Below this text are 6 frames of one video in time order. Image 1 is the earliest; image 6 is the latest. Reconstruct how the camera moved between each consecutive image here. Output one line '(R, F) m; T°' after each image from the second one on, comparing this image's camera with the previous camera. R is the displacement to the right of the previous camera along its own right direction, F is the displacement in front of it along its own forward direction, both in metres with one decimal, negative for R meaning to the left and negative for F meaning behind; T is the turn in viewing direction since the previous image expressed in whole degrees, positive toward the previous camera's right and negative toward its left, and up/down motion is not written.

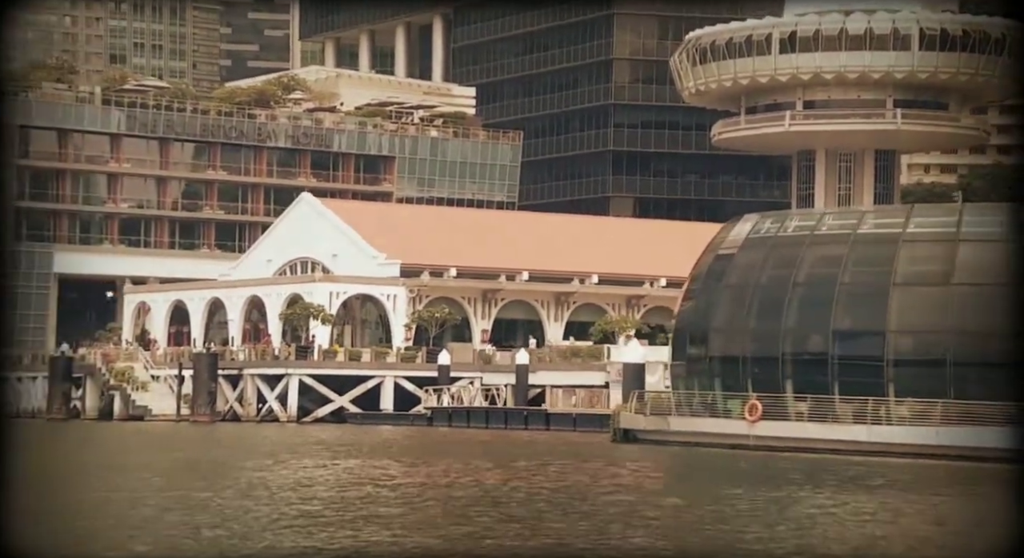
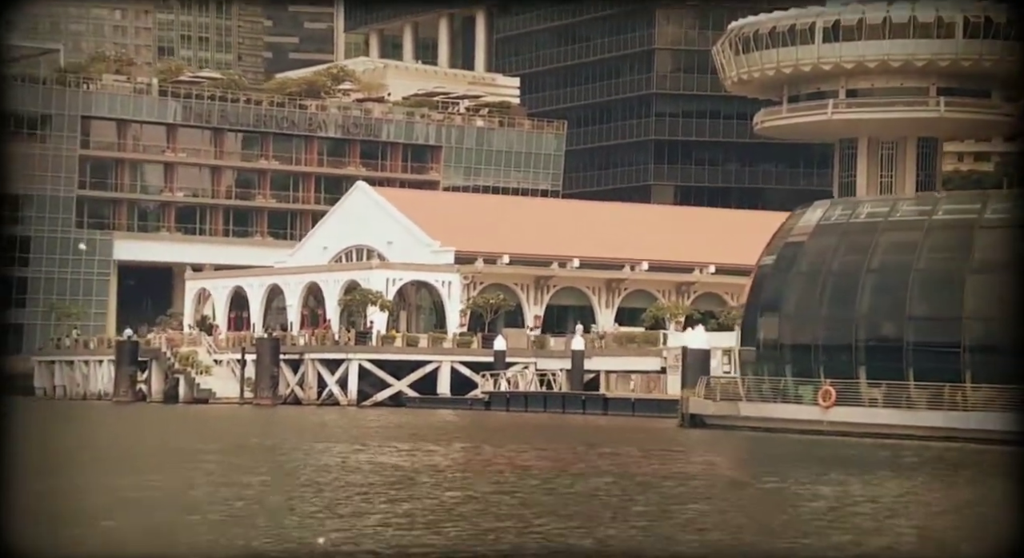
(-2.3, -1.3) m; 0°
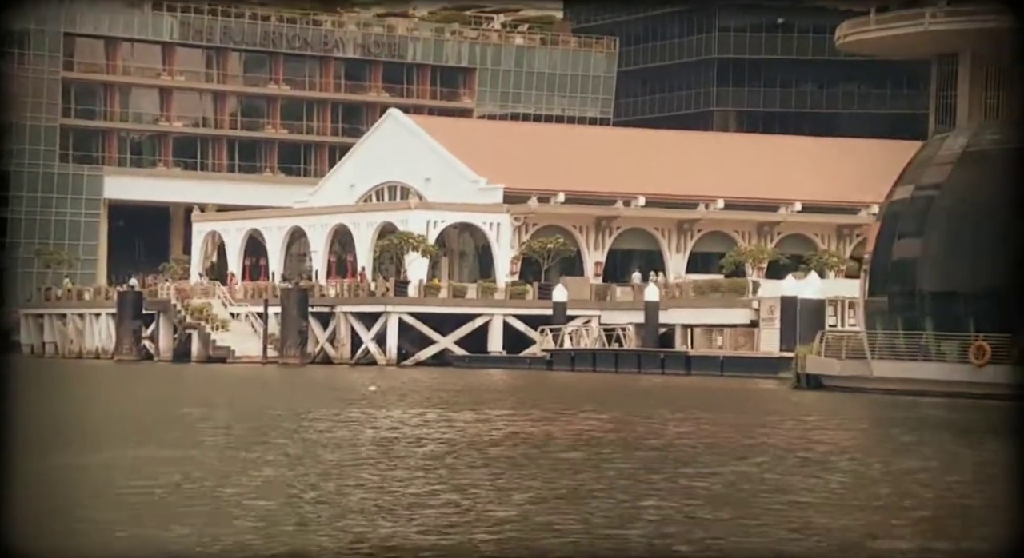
(-3.4, +10.0) m; +2°
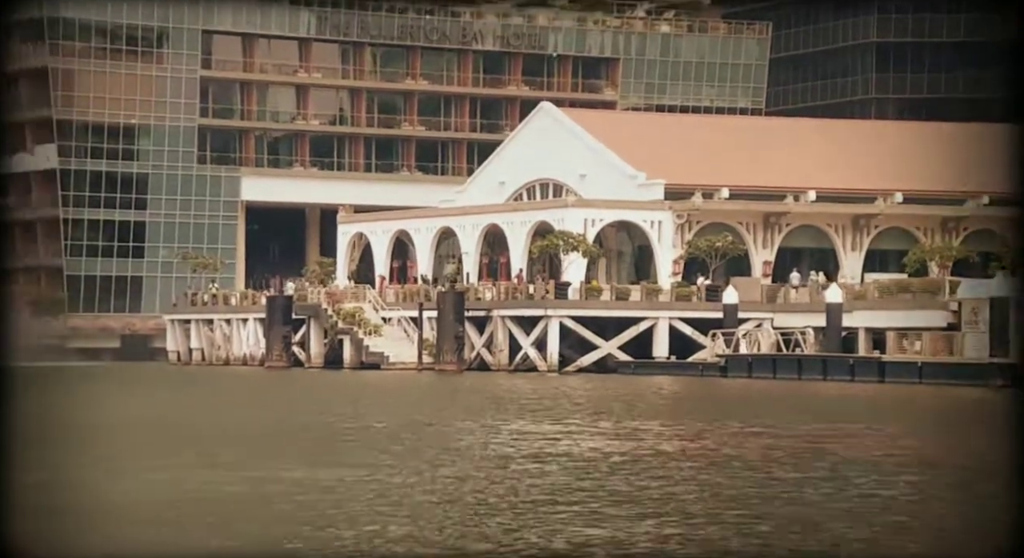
(-2.8, +3.7) m; -2°
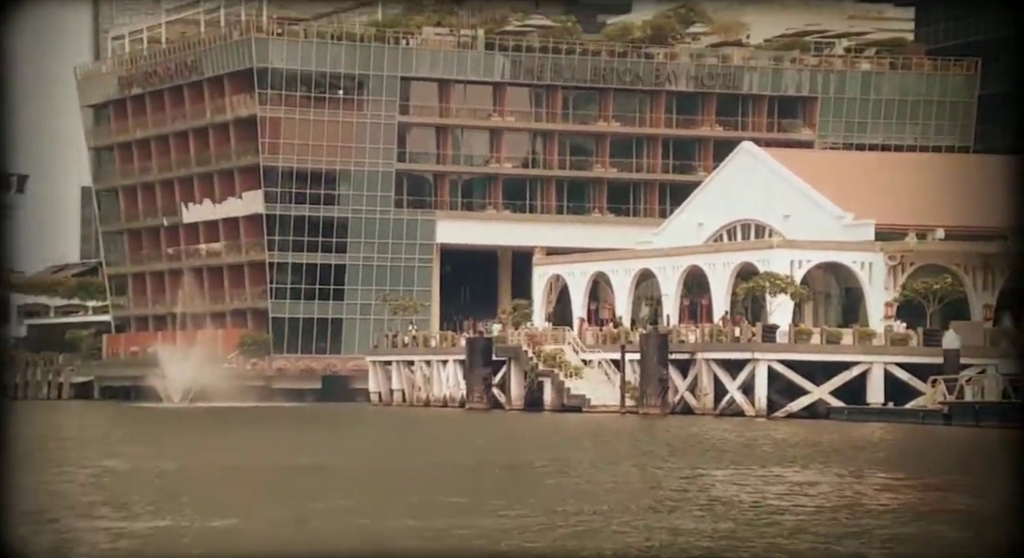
(-0.5, +0.9) m; -5°
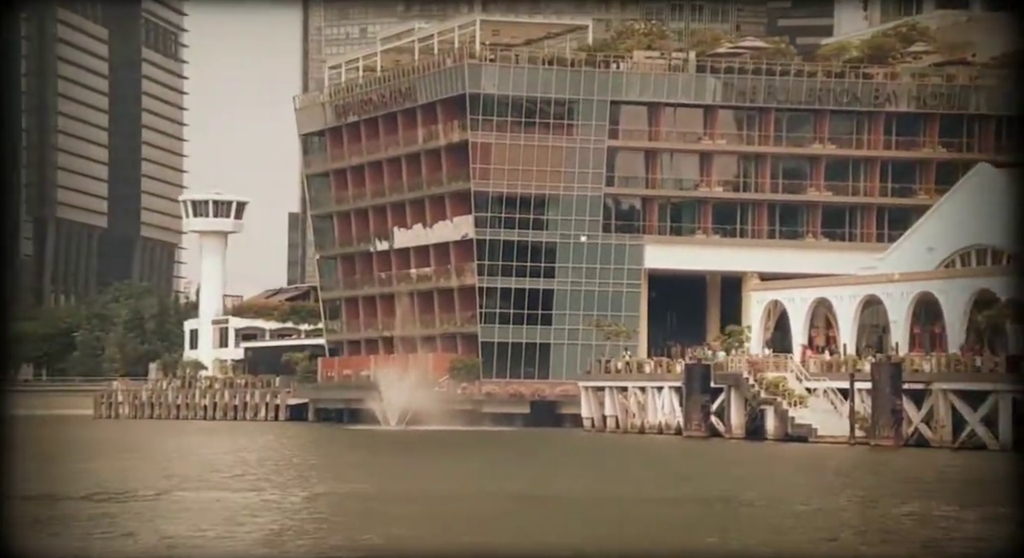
(-0.7, +1.7) m; -5°
